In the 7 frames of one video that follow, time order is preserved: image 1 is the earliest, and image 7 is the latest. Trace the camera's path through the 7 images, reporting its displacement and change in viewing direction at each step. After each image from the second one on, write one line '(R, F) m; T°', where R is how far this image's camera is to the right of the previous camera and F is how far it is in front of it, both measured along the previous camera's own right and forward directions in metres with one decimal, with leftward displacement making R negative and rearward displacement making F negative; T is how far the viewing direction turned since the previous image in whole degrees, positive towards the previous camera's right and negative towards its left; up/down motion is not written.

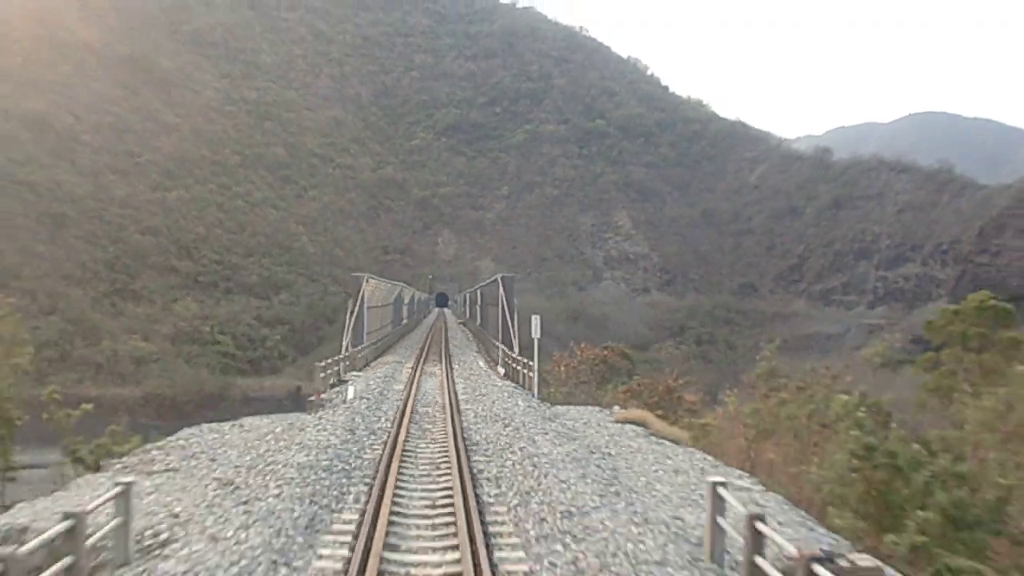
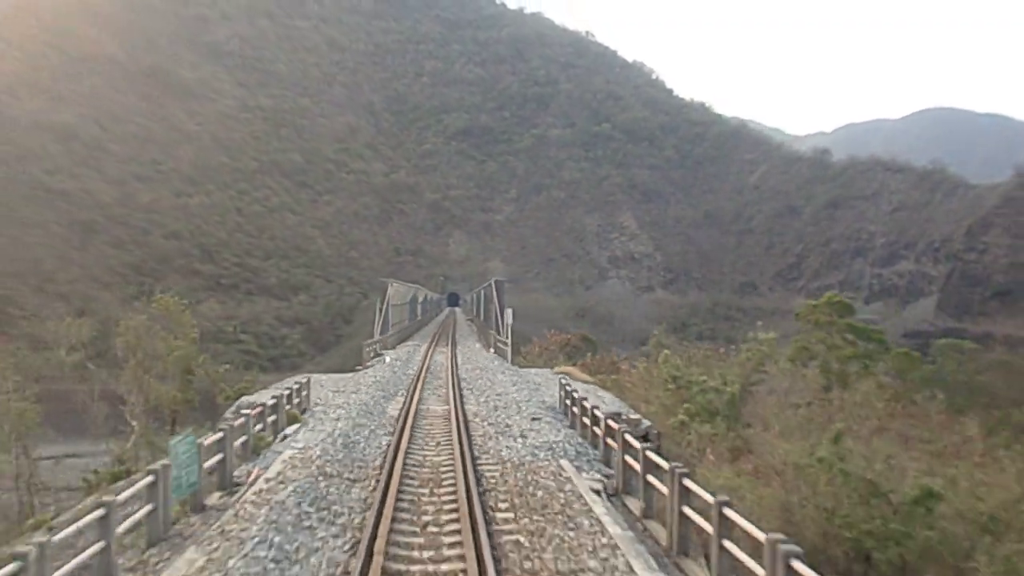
(+0.2, -2.7) m; -1°
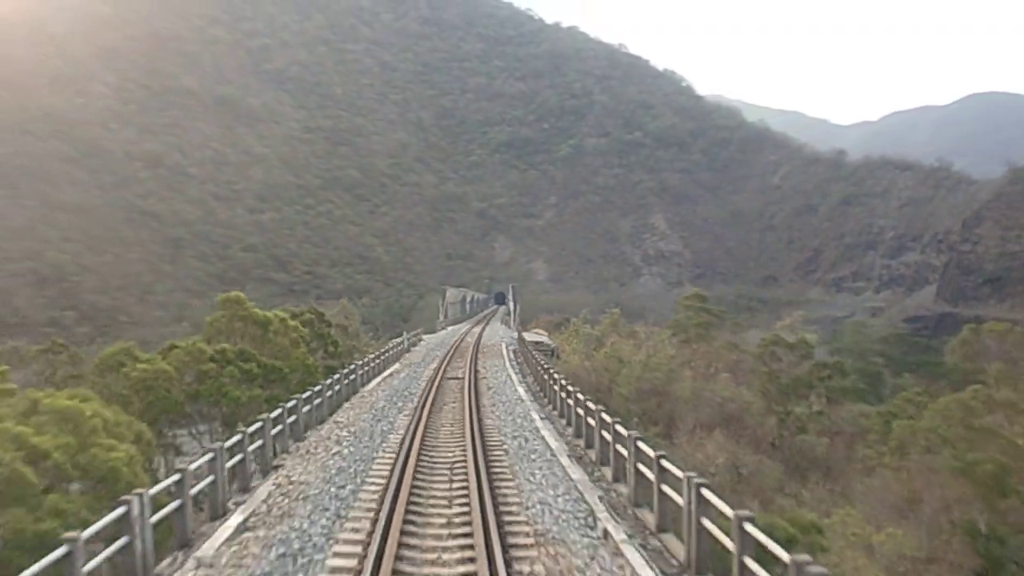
(+0.7, -7.4) m; -3°
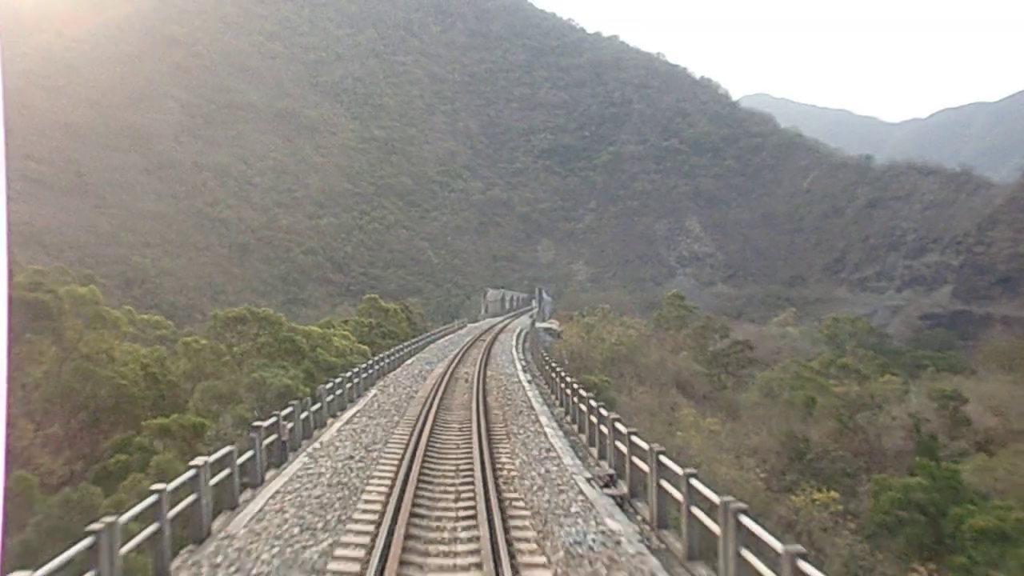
(+0.5, -5.2) m; -2°
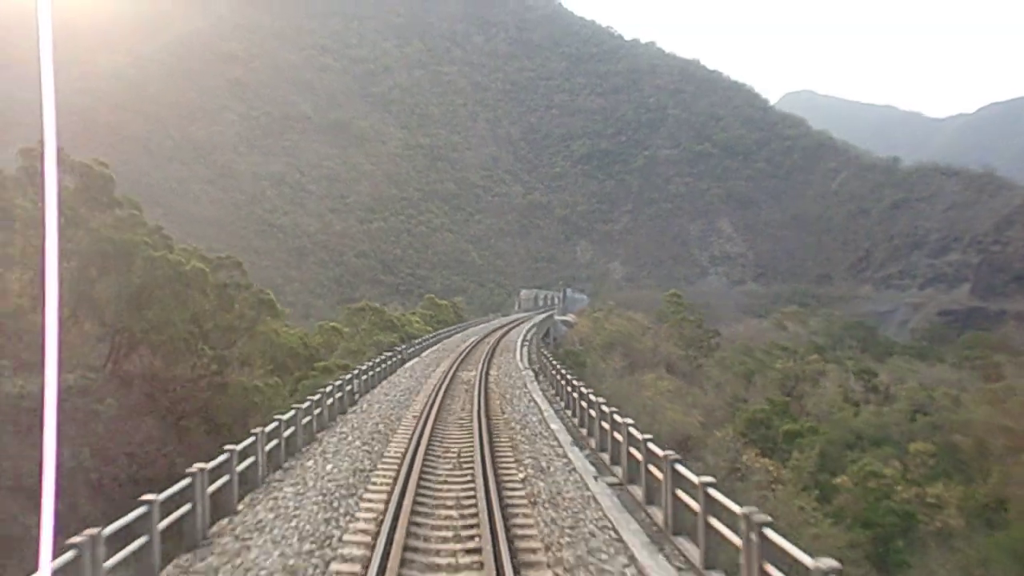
(+0.4, -4.7) m; -2°
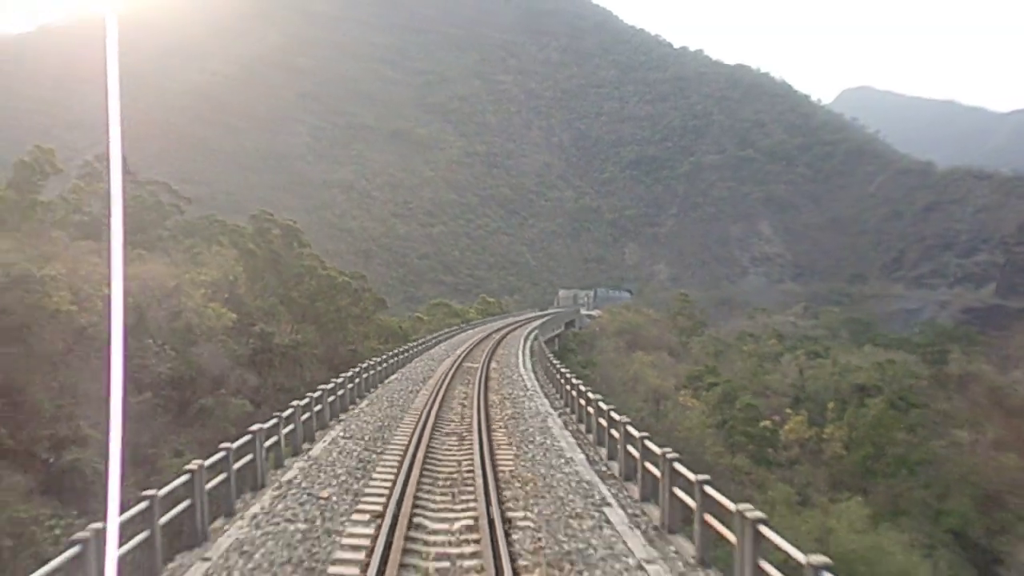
(+0.6, -6.1) m; -3°
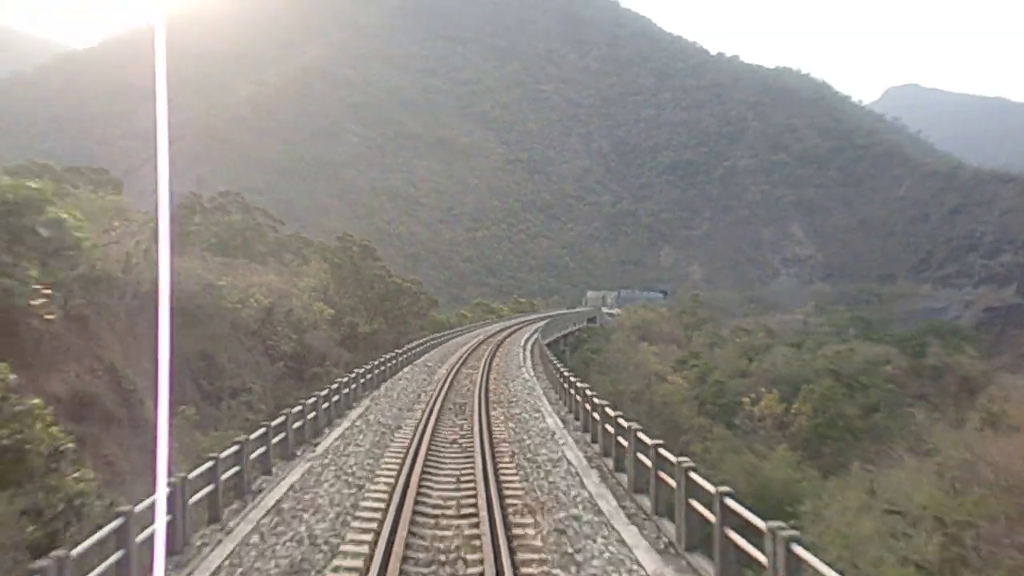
(+0.4, -4.5) m; -2°
